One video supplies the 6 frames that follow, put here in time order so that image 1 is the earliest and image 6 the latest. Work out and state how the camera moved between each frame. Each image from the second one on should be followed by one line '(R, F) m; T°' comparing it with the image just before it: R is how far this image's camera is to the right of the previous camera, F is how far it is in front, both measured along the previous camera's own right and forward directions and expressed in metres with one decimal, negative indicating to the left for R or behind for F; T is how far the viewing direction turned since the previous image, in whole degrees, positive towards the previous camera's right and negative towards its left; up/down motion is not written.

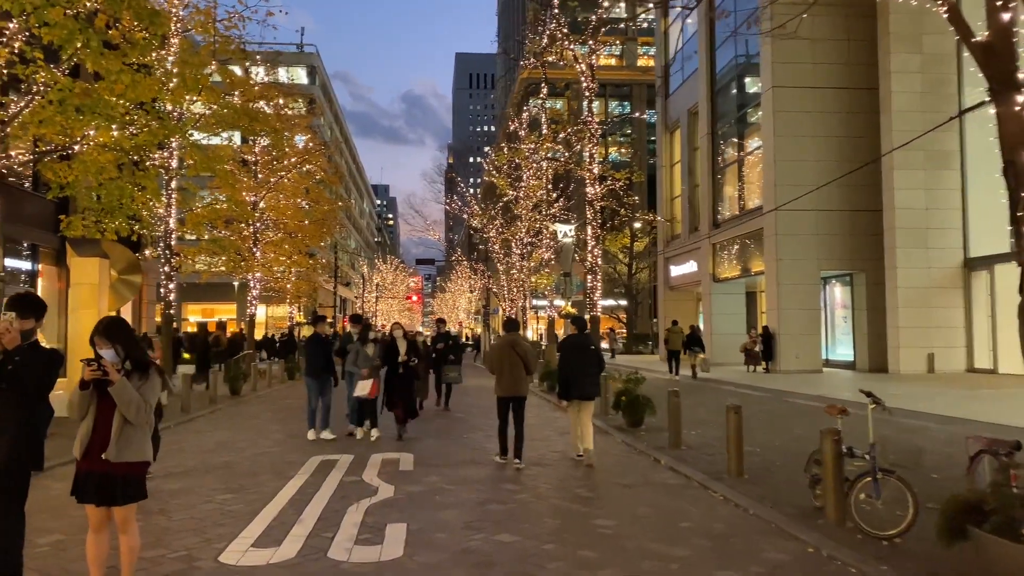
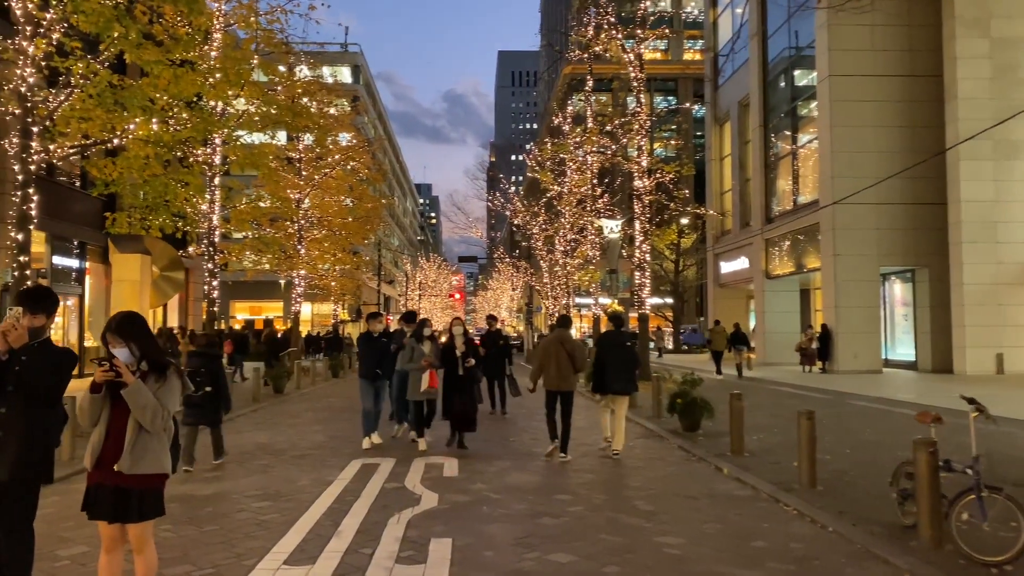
(-0.1, +0.5) m; -3°
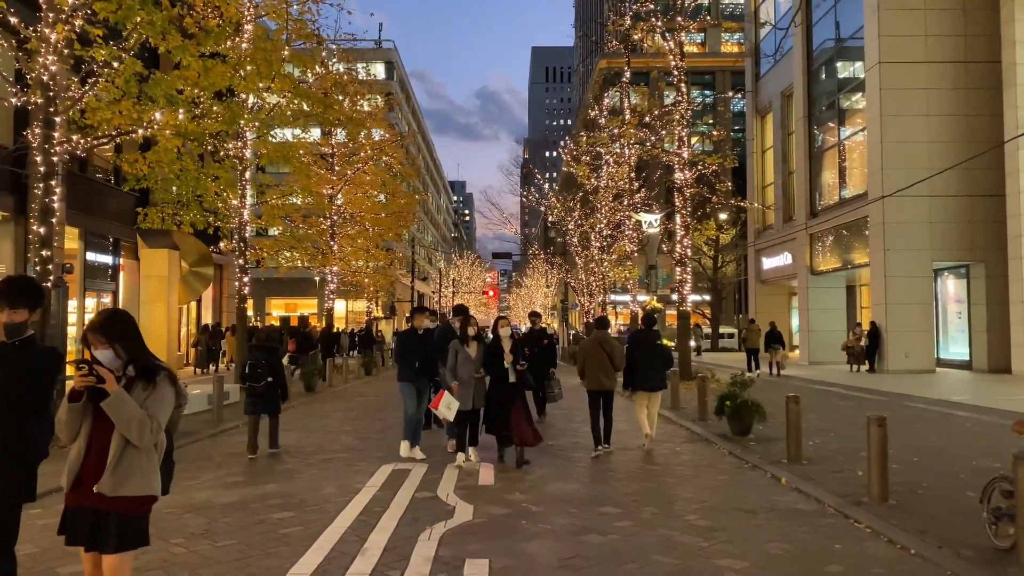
(-0.1, +0.6) m; -2°
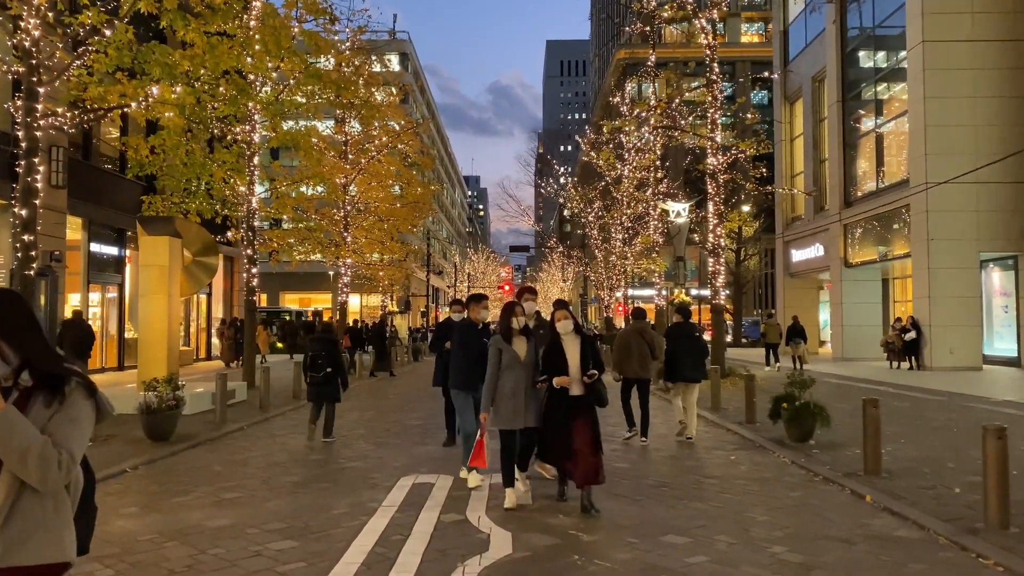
(-0.2, +1.0) m; -1°
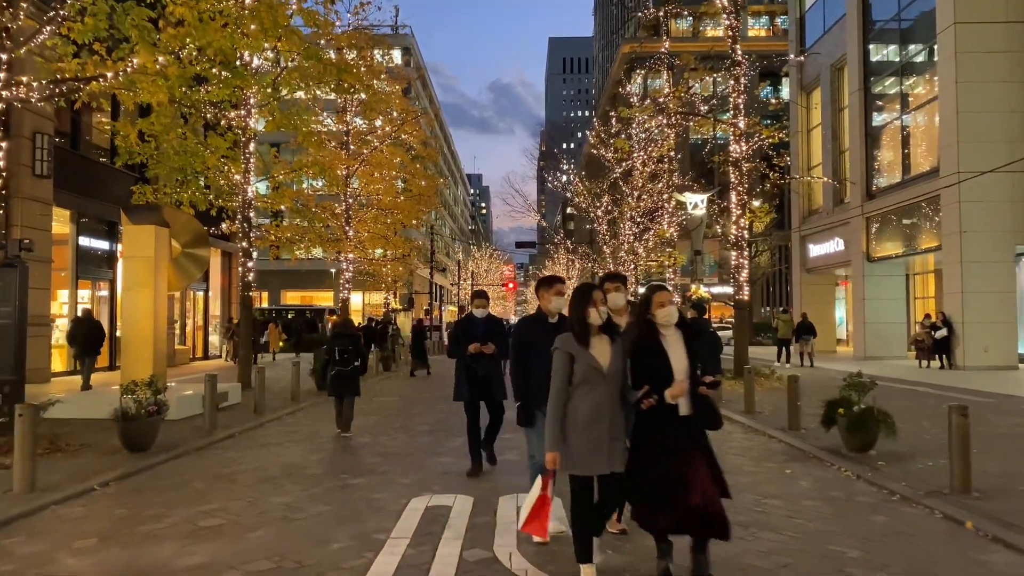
(-0.2, +1.0) m; 0°
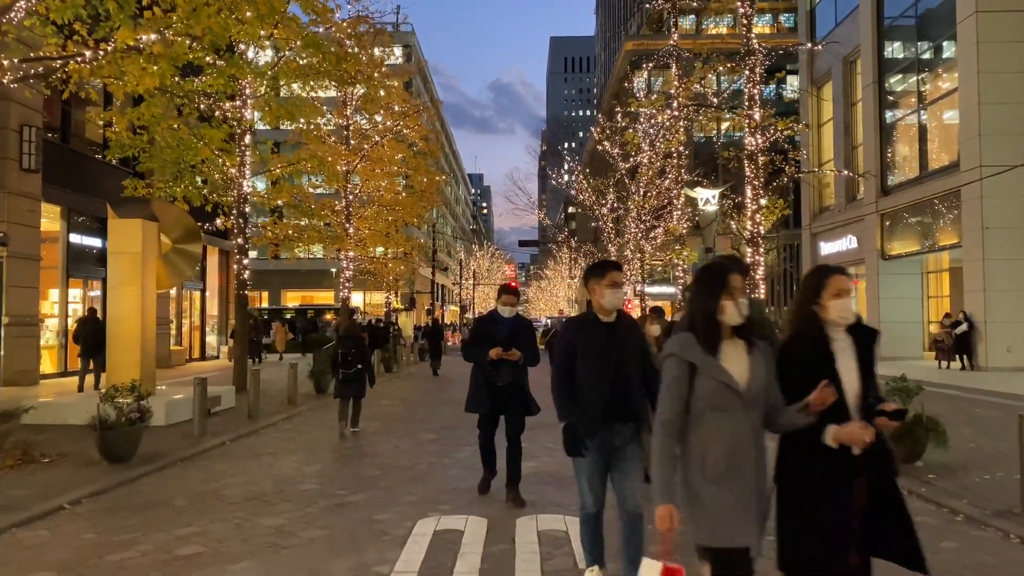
(-0.1, +0.7) m; 0°
